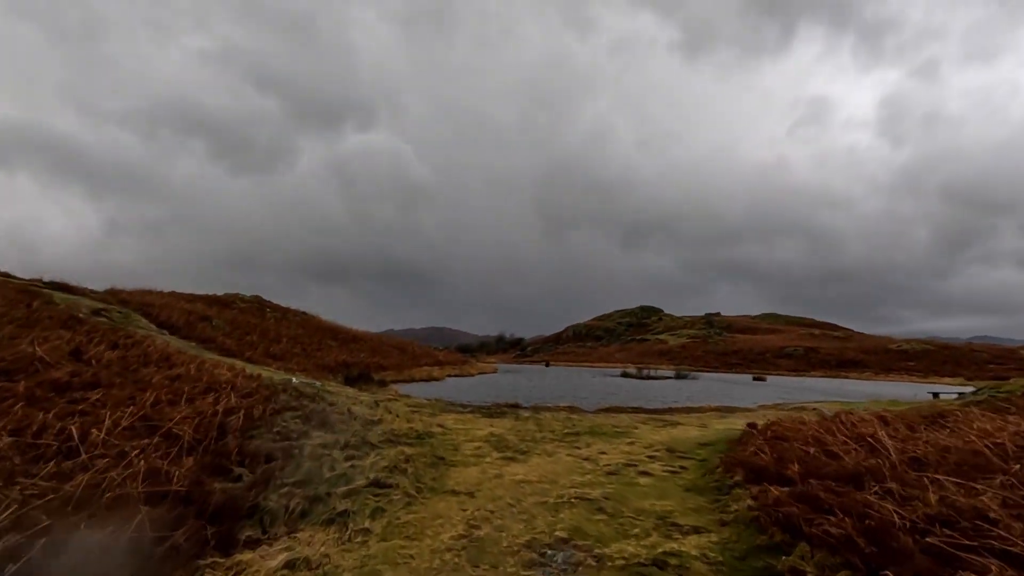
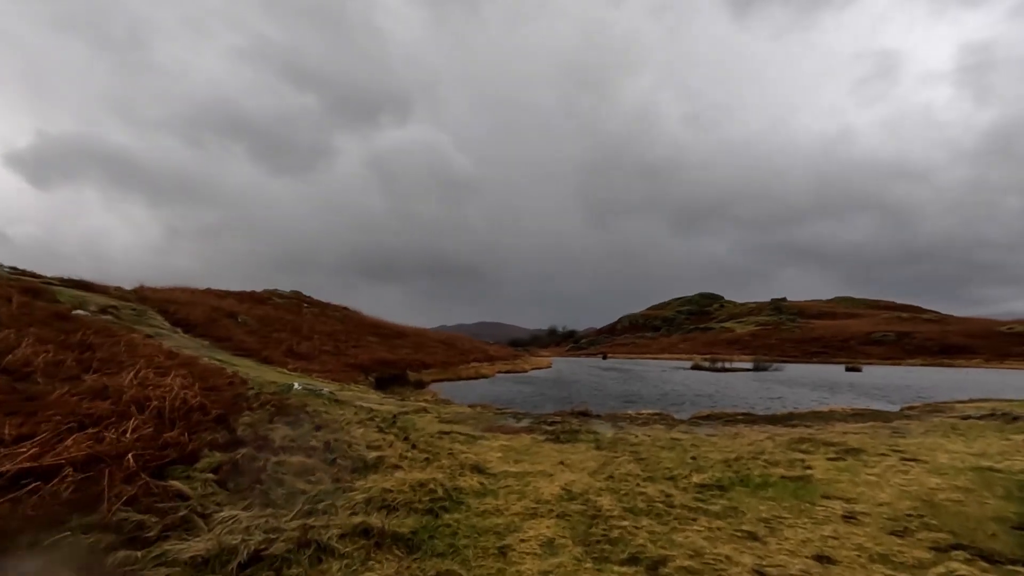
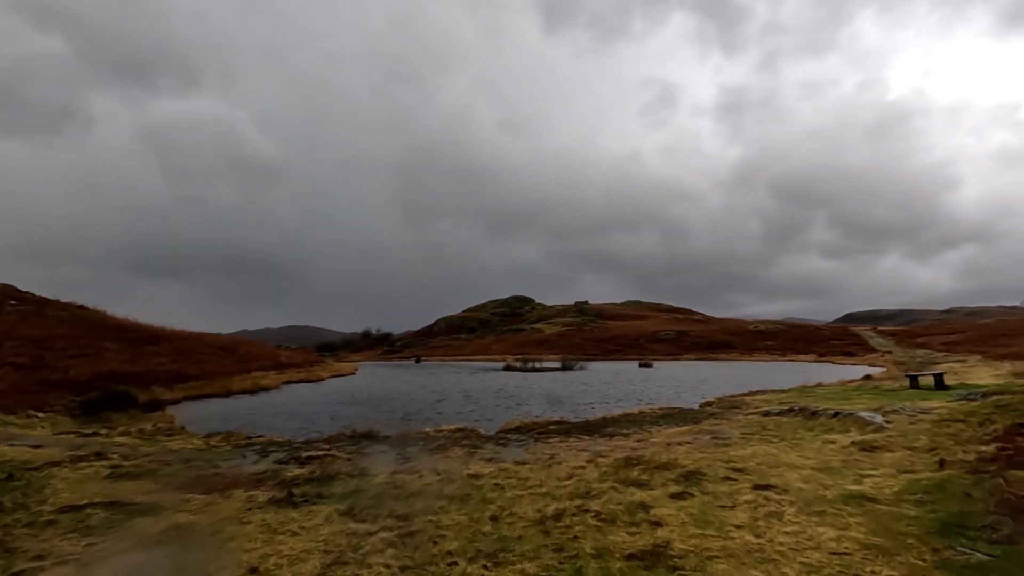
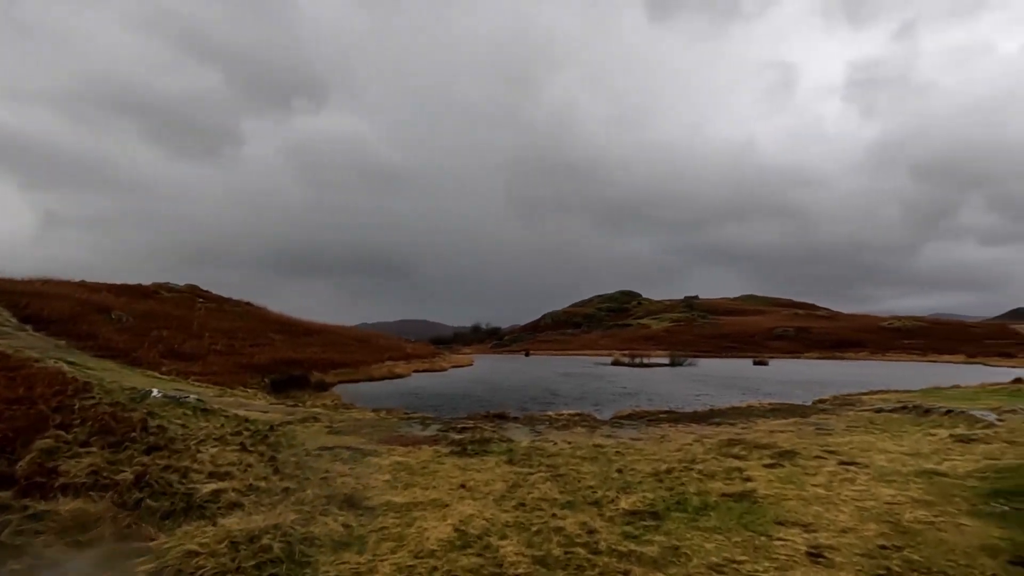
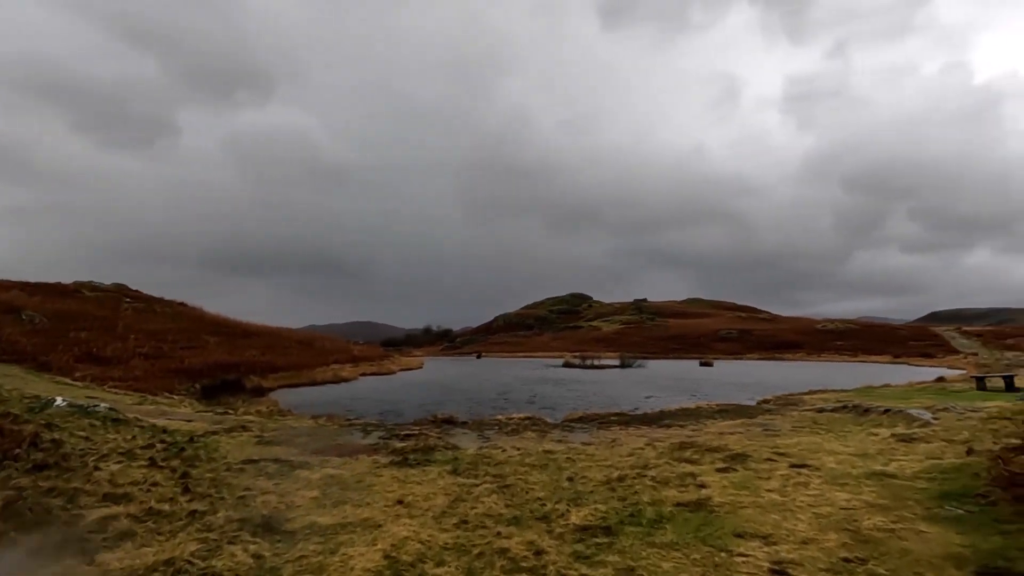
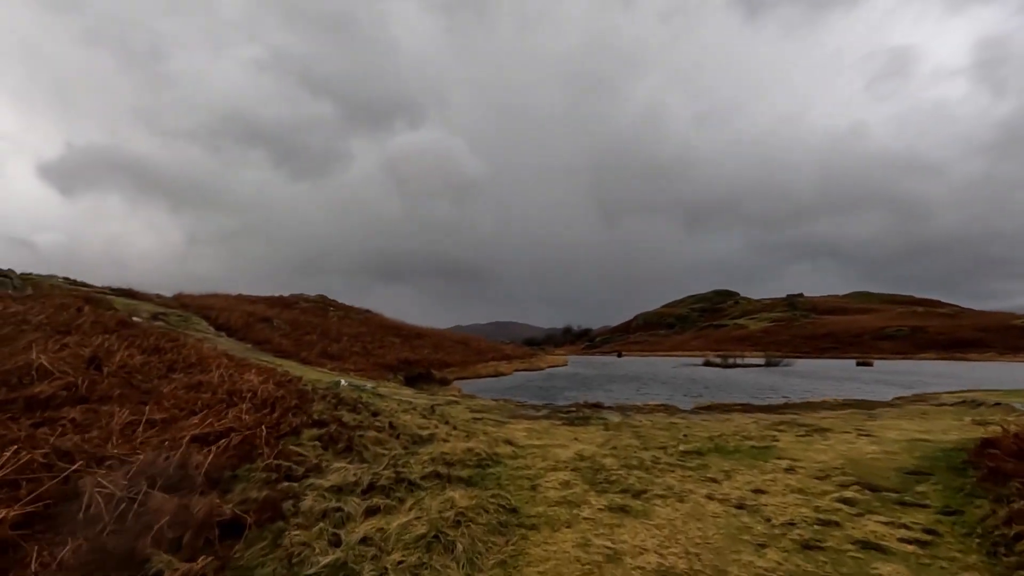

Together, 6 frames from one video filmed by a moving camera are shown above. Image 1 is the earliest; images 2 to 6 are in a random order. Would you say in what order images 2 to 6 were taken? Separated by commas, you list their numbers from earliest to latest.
6, 2, 4, 5, 3
